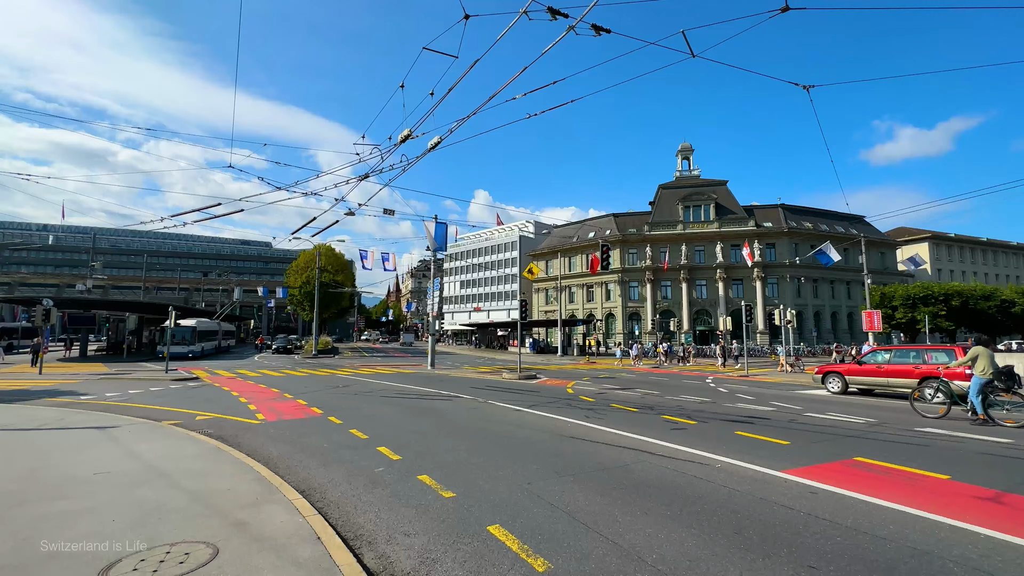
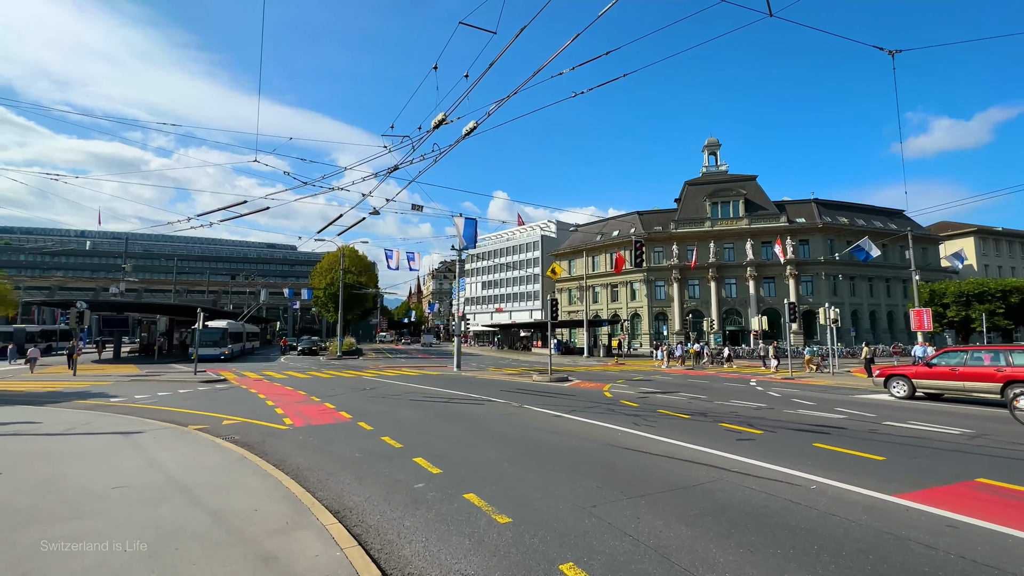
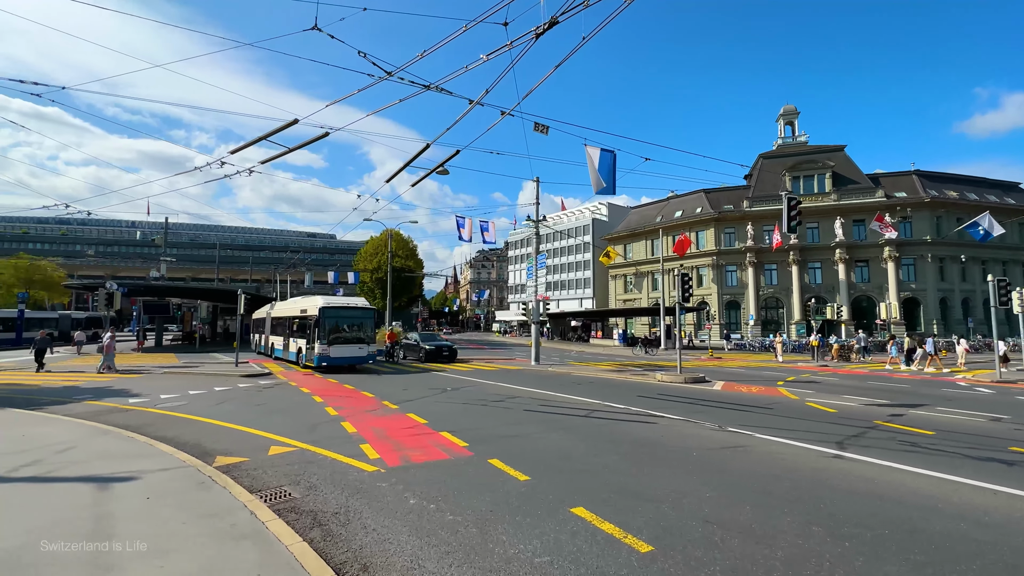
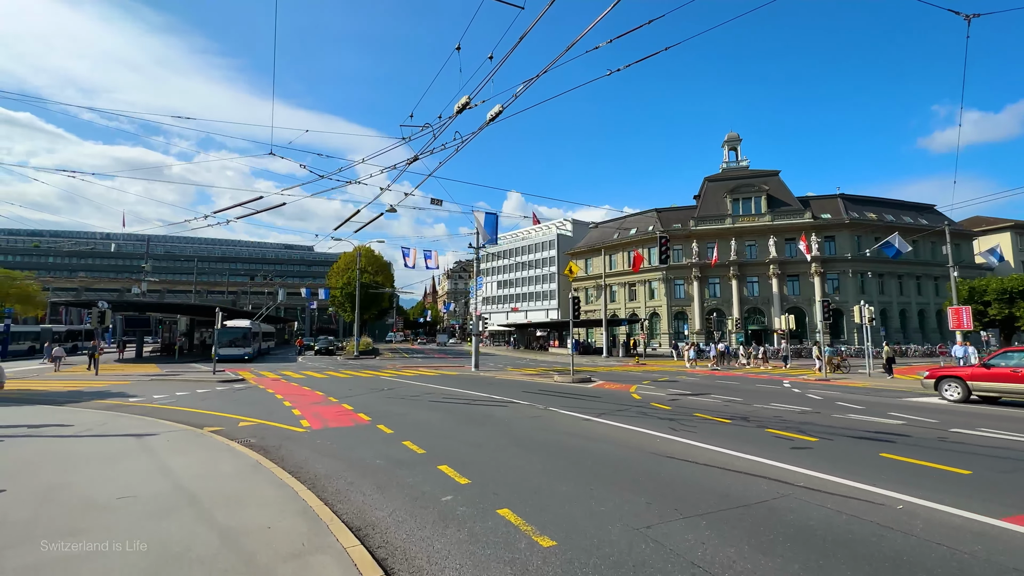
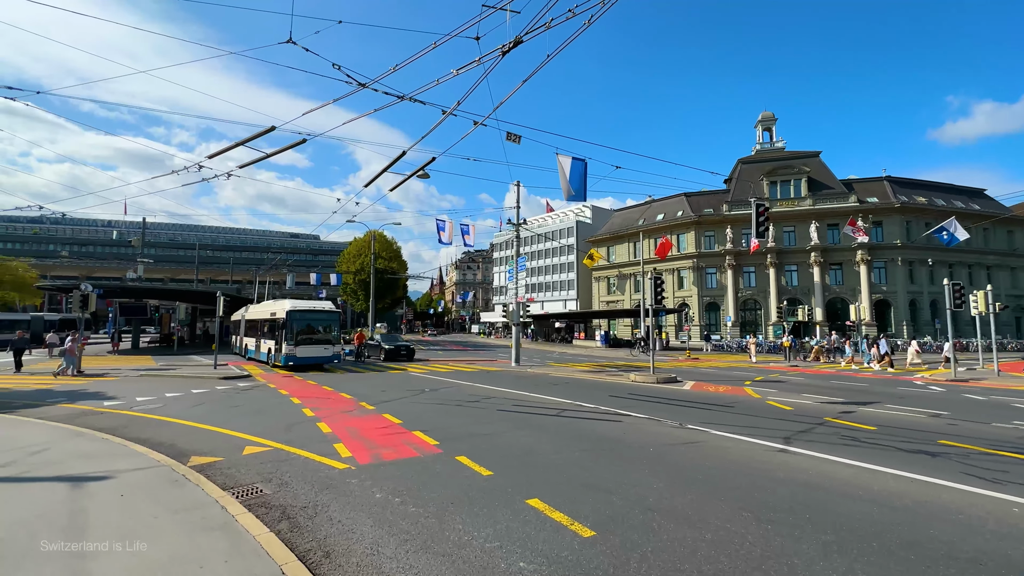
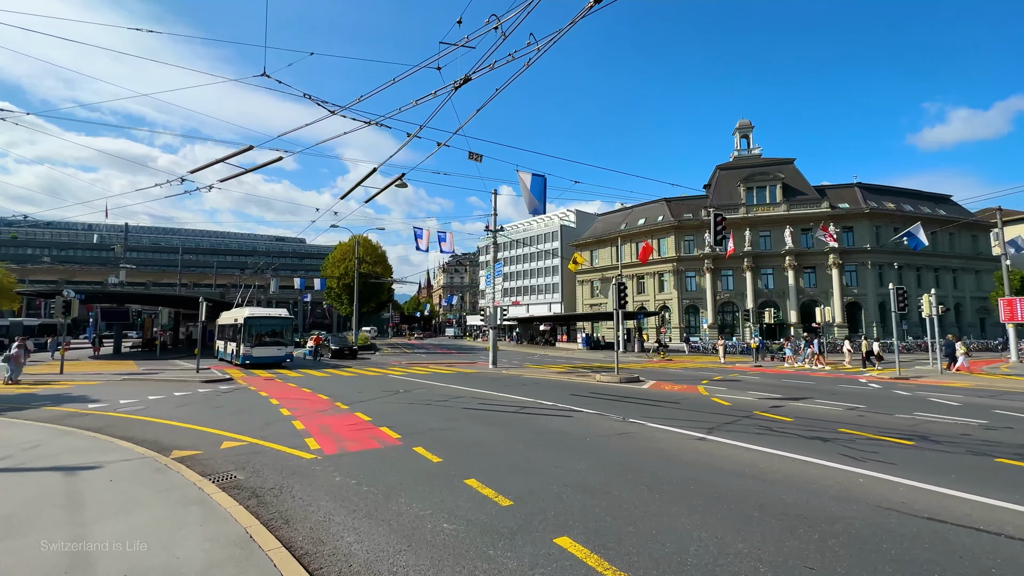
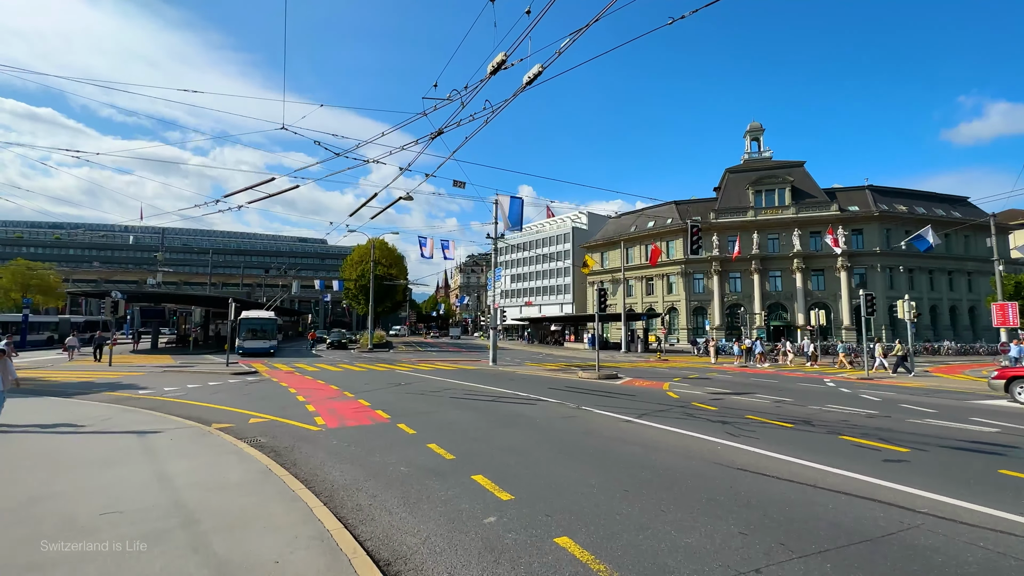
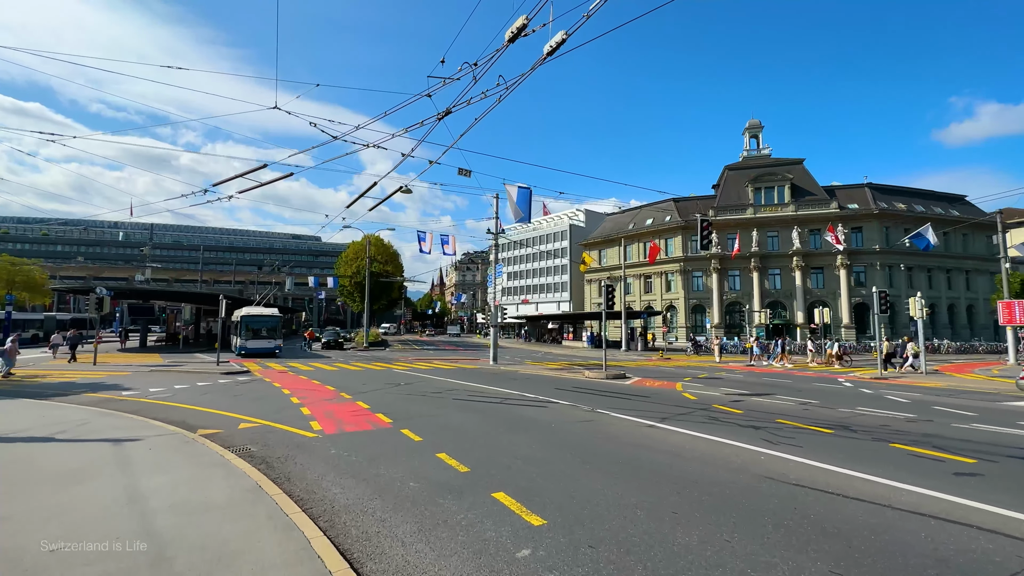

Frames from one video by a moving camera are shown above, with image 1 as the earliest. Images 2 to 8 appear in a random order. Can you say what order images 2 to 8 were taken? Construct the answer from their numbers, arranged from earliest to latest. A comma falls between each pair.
2, 4, 7, 8, 6, 5, 3
